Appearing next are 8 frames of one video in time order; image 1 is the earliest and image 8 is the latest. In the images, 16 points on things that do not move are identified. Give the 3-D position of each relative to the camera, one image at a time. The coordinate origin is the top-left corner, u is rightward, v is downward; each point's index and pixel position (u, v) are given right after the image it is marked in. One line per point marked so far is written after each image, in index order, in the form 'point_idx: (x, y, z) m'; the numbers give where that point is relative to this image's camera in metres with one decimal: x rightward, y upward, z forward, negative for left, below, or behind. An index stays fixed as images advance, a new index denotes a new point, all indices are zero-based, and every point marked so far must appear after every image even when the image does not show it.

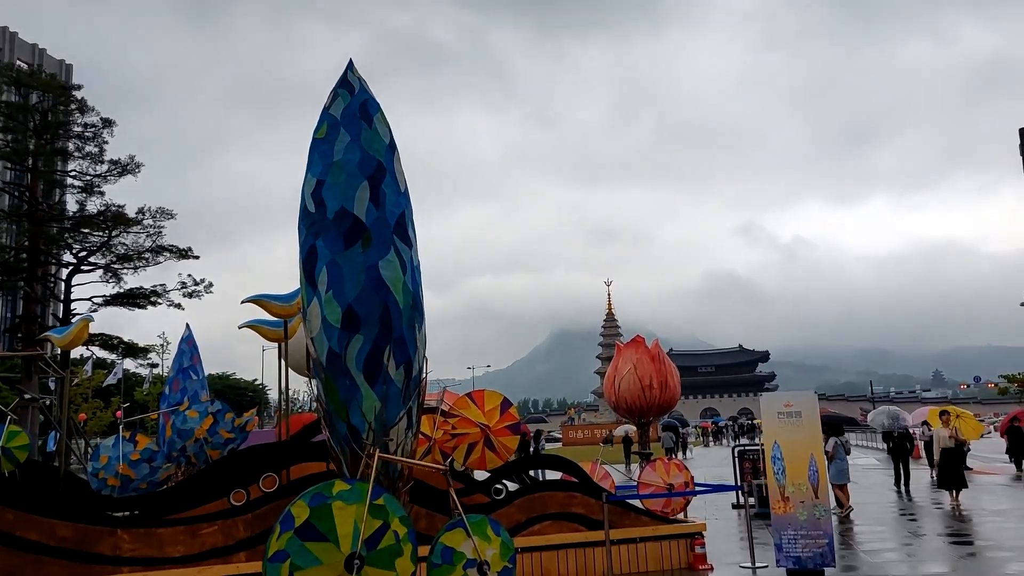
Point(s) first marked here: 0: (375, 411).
0: (-0.7, -0.6, +4.0) m
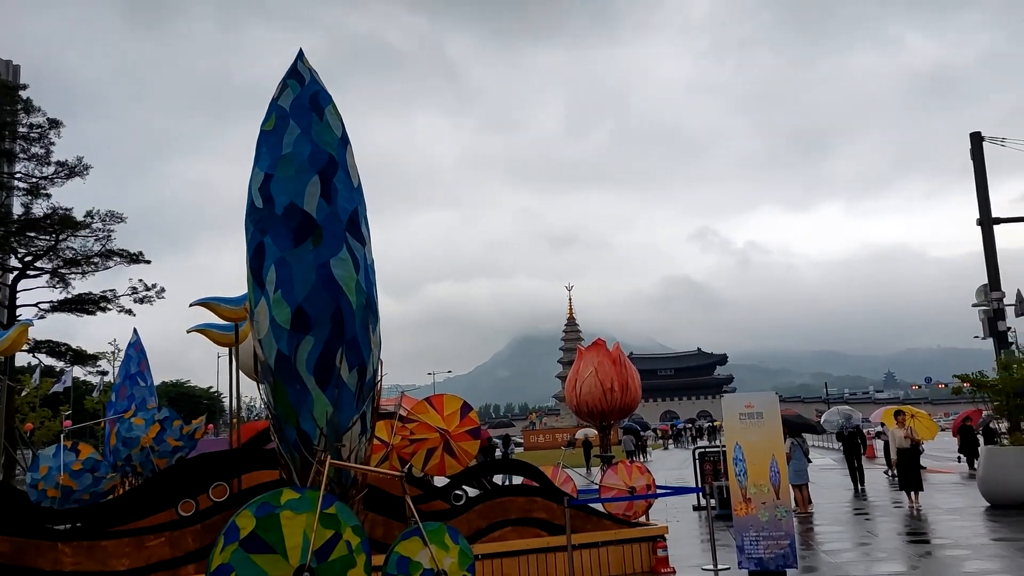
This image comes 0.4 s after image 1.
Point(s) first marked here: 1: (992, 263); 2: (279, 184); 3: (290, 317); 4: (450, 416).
0: (-0.9, -0.6, +3.8) m
1: (+8.2, +0.4, +13.2) m
2: (-1.2, +0.5, +3.8) m
3: (-1.1, -0.1, +3.8) m
4: (-0.7, -1.3, +7.9) m
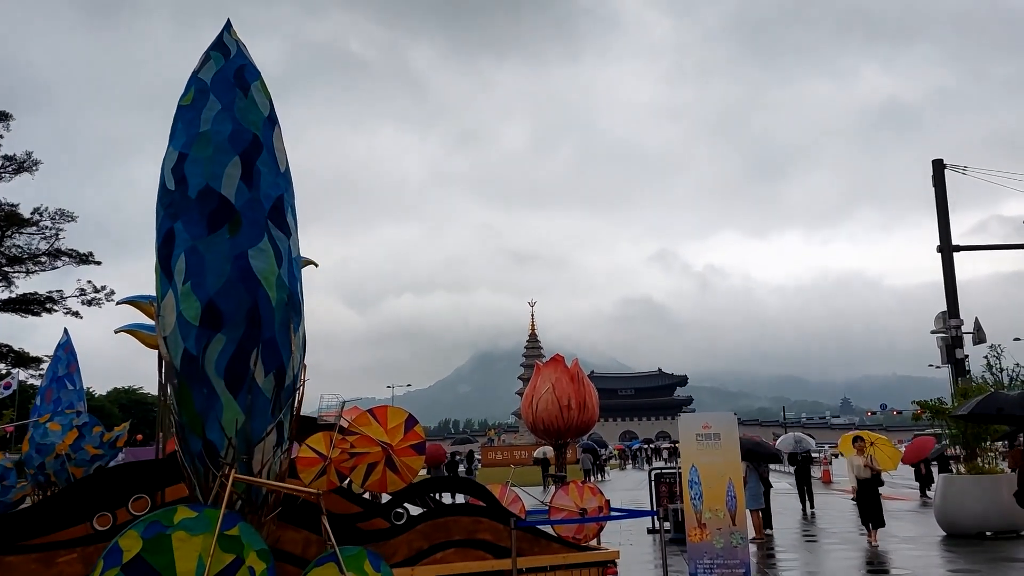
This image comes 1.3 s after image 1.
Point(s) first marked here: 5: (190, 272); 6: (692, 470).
0: (-1.2, -0.6, +3.4) m
1: (+7.5, 0.0, +13.2) m
2: (-1.4, +0.6, +3.5) m
3: (-1.4, -0.1, +3.4) m
4: (-1.2, -1.4, +7.5) m
5: (-1.4, +0.1, +3.4) m
6: (+1.8, -1.8, +7.5) m
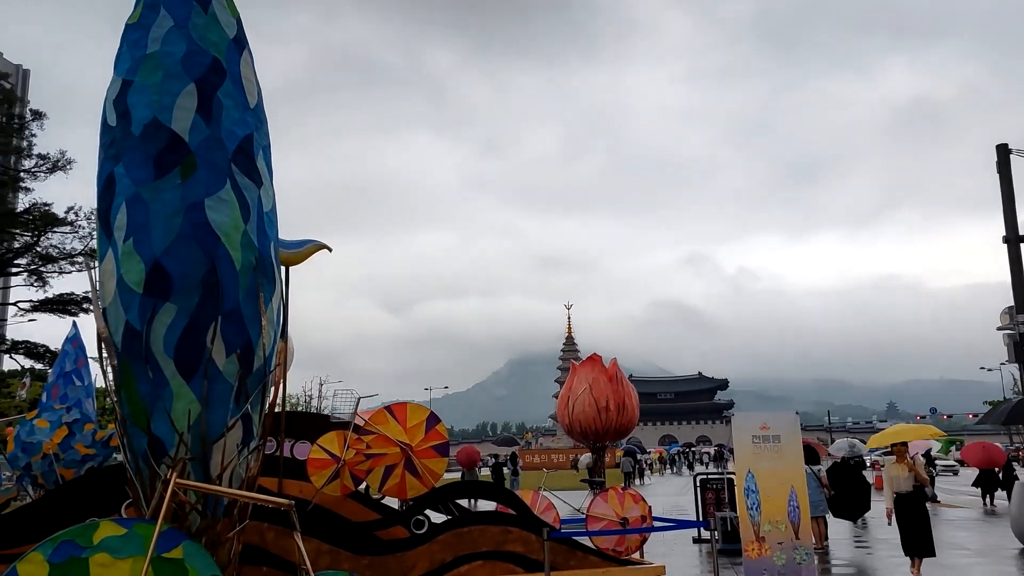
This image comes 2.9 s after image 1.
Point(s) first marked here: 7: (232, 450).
0: (-1.1, -0.5, +2.7) m
1: (+8.0, +0.1, +12.1) m
2: (-1.3, +0.7, +2.8) m
3: (-1.3, 0.0, +2.7) m
4: (-0.9, -1.2, +6.8) m
5: (-1.3, +0.2, +2.7) m
6: (+2.0, -1.6, +6.6) m
7: (-1.0, -0.6, +2.8) m
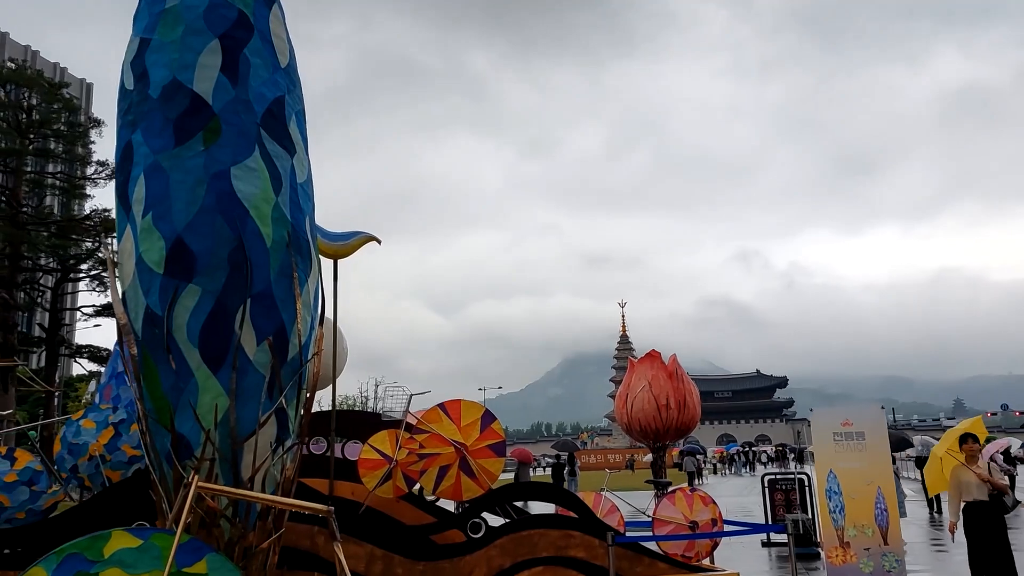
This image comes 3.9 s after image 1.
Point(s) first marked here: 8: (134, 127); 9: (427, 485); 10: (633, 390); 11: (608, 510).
0: (-0.9, -0.4, +2.4) m
1: (+8.9, +0.3, +11.1) m
2: (-1.1, +0.8, +2.5) m
3: (-1.1, +0.1, +2.4) m
4: (-0.4, -1.2, +6.5) m
5: (-1.1, +0.3, +2.4) m
6: (+2.5, -1.5, +6.1) m
7: (-0.8, -0.5, +2.5) m
8: (-1.2, +0.5, +2.5) m
9: (-0.7, -1.6, +6.4) m
10: (+2.0, -1.7, +13.0) m
11: (+0.9, -2.1, +7.2) m
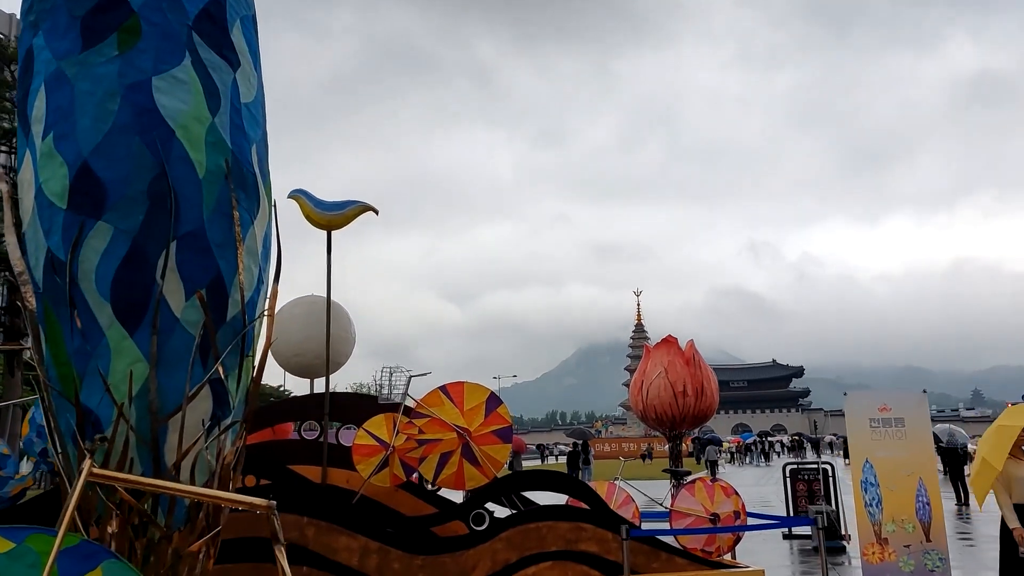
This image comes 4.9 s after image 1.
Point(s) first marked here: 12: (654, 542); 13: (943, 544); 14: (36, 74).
0: (-0.9, -0.2, +1.9) m
1: (+9.0, +0.6, +10.4) m
2: (-1.2, +0.9, +2.0) m
3: (-1.1, +0.3, +1.9) m
4: (-0.3, -1.0, +6.0) m
5: (-1.2, +0.4, +1.9) m
6: (+2.6, -1.3, +5.6) m
7: (-0.8, -0.4, +2.0) m
8: (-1.2, +0.7, +2.0) m
9: (-0.7, -1.4, +5.9) m
10: (+2.2, -1.4, +12.4) m
11: (+1.0, -1.9, +6.7) m
12: (+1.1, -2.0, +6.0) m
13: (+3.0, -1.8, +5.4) m
14: (-1.2, +0.5, +2.0) m
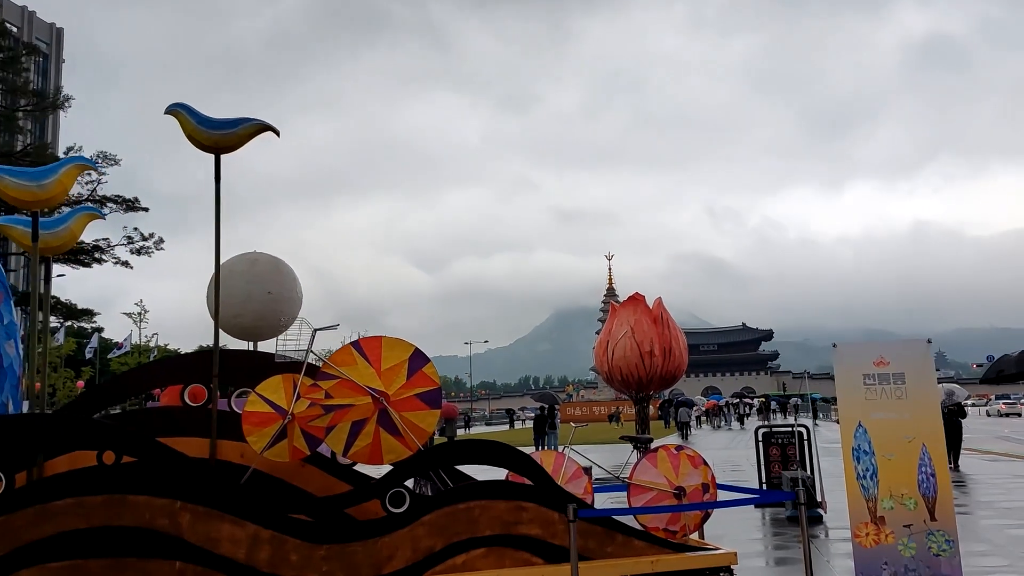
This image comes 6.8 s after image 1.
0: (-1.3, 0.0, +0.9) m
1: (+8.4, +1.3, +9.7) m
2: (-1.5, +1.2, +0.9) m
3: (-1.4, +0.5, +0.8) m
4: (-0.8, -0.5, +5.0) m
5: (-1.5, +0.7, +0.9) m
6: (+2.1, -0.9, +4.7) m
7: (-1.2, -0.1, +0.9) m
8: (-1.6, +0.9, +0.9) m
9: (-1.1, -1.0, +4.9) m
10: (+1.5, -0.7, +11.5) m
11: (+0.5, -1.4, +5.8) m
12: (+0.6, -1.5, +5.1) m
13: (+2.6, -1.4, +4.5) m
14: (-1.6, +0.8, +0.9) m
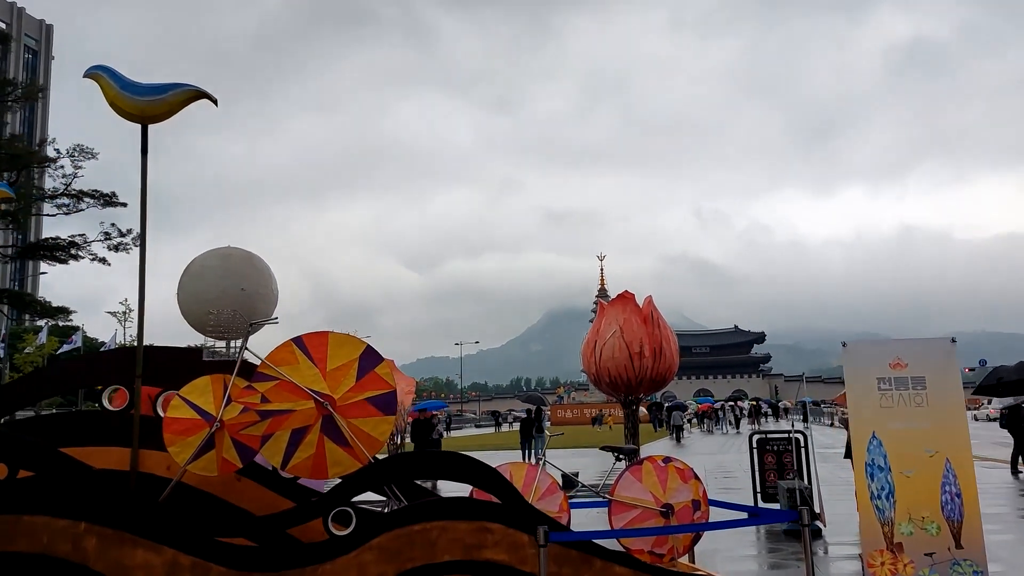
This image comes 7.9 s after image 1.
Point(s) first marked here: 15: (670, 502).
0: (-1.4, +0.1, +0.2) m
1: (+8.1, +1.3, +9.2) m
2: (-1.7, +1.2, +0.3) m
3: (-1.6, +0.6, +0.2) m
4: (-1.0, -0.5, +4.4) m
5: (-1.6, +0.7, +0.2) m
6: (+1.9, -0.8, +4.1) m
7: (-1.3, 0.0, +0.3) m
8: (-1.7, +1.0, +0.3) m
9: (-1.3, -0.9, +4.3) m
10: (+1.3, -0.6, +10.9) m
11: (+0.2, -1.3, +5.2) m
12: (+0.4, -1.5, +4.4) m
13: (+2.4, -1.3, +3.9) m
14: (-1.7, +0.9, +0.3) m
15: (+1.0, -1.4, +4.9) m
